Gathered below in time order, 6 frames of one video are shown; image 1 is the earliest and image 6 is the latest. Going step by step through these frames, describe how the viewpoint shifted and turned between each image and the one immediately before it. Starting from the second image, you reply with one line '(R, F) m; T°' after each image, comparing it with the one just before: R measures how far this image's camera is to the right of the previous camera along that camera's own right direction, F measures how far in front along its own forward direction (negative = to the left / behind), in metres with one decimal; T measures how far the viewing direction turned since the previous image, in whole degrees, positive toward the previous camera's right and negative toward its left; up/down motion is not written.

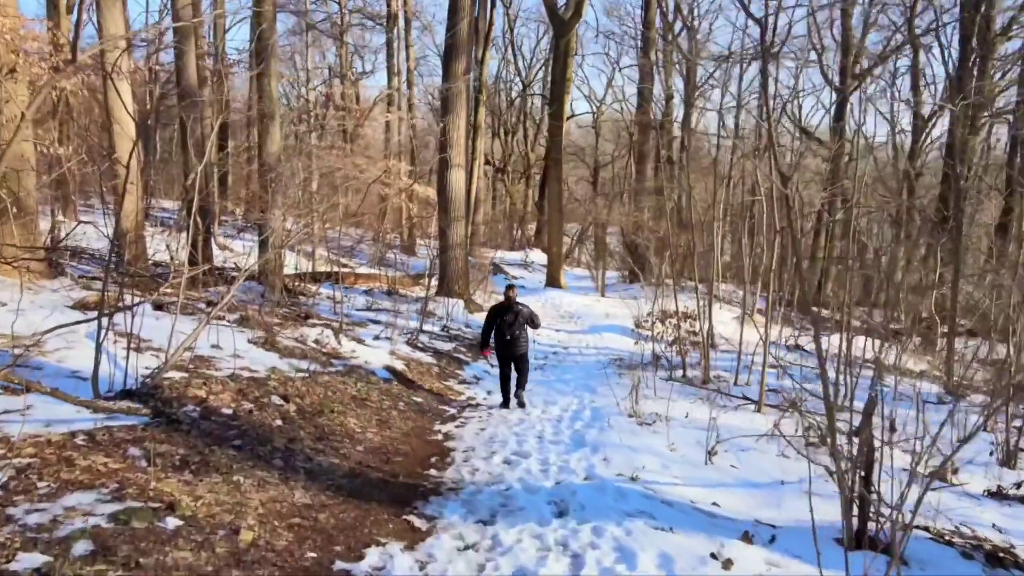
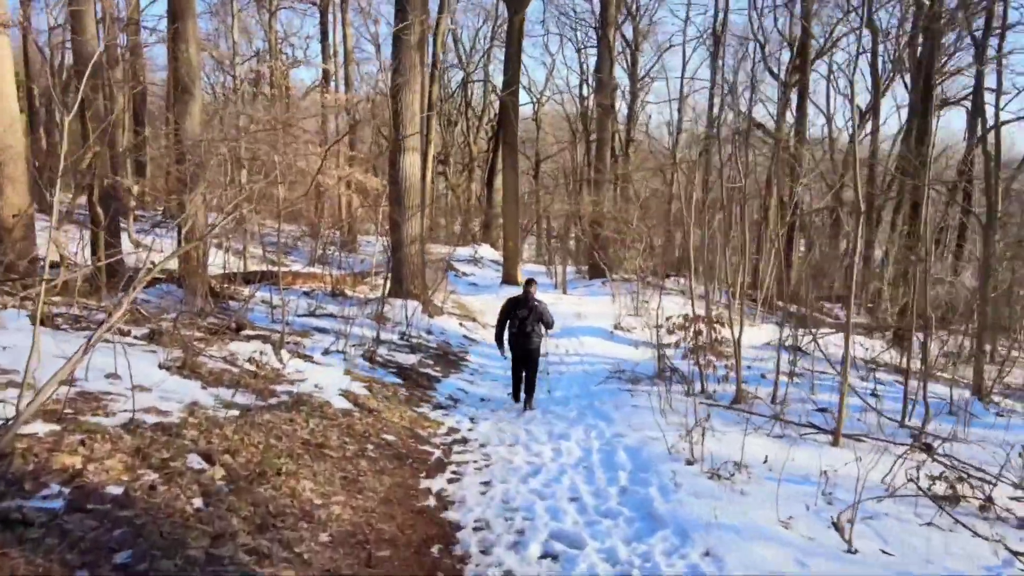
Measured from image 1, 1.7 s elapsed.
(-0.4, +1.6) m; +5°
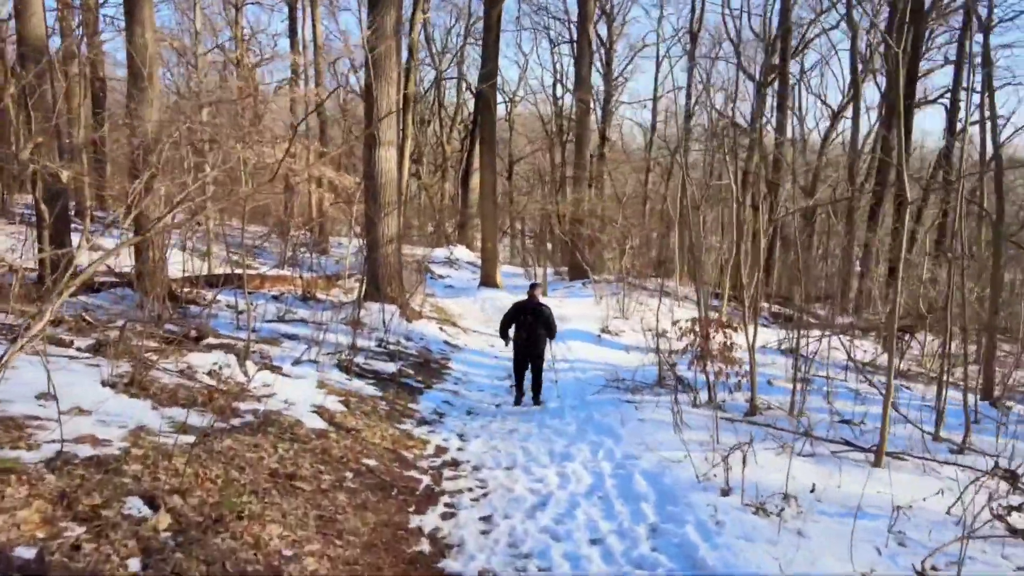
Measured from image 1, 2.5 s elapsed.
(-0.2, +0.6) m; +2°
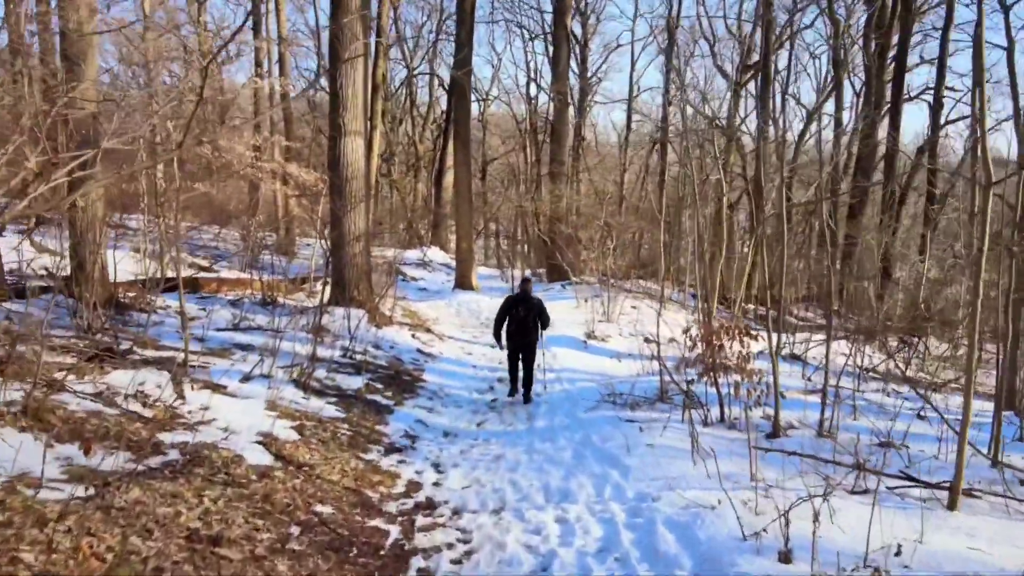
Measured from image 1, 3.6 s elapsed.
(-0.1, +0.9) m; +2°
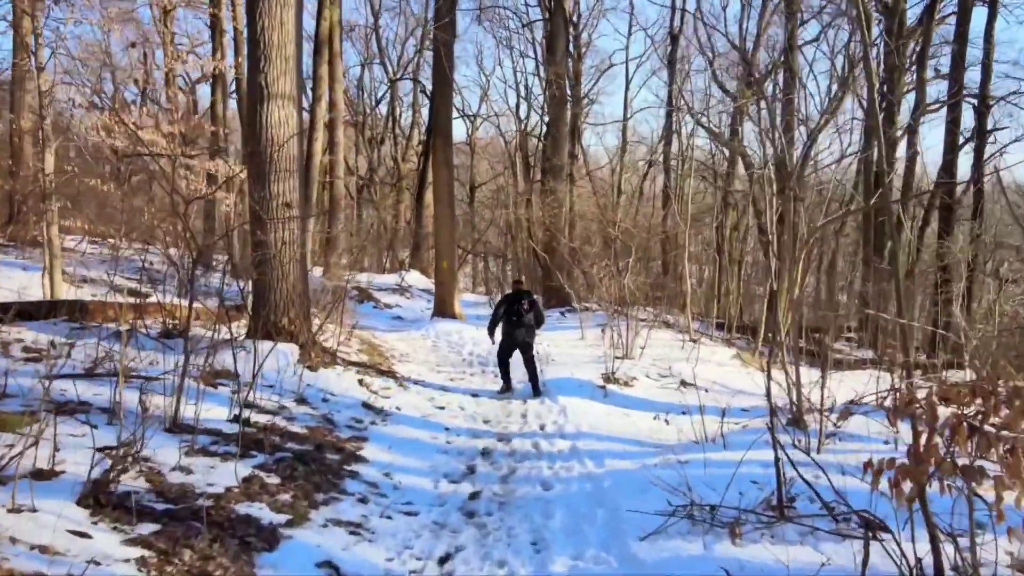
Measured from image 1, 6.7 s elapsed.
(0.0, +2.9) m; +1°
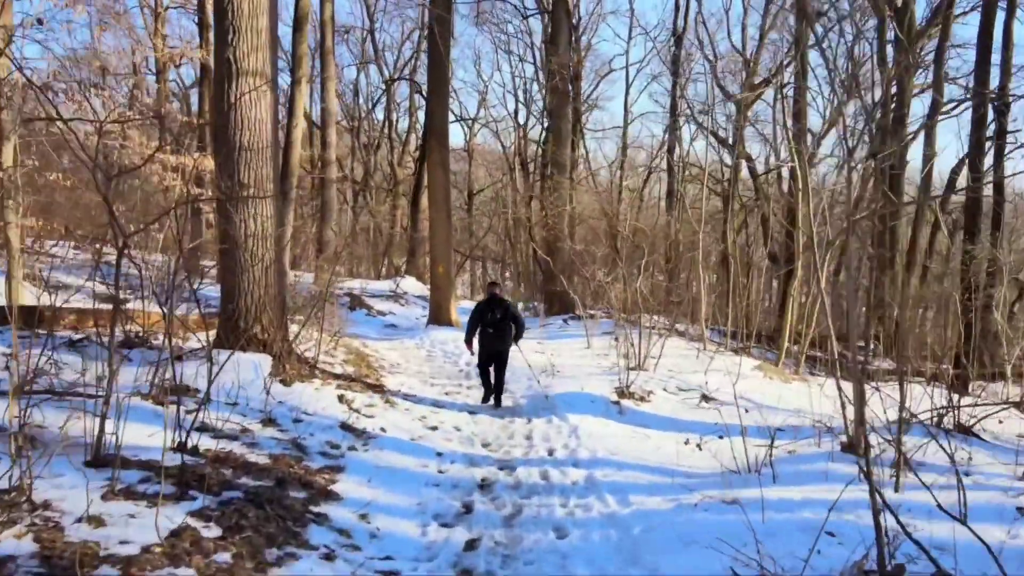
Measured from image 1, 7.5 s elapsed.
(0.0, +0.9) m; 0°
